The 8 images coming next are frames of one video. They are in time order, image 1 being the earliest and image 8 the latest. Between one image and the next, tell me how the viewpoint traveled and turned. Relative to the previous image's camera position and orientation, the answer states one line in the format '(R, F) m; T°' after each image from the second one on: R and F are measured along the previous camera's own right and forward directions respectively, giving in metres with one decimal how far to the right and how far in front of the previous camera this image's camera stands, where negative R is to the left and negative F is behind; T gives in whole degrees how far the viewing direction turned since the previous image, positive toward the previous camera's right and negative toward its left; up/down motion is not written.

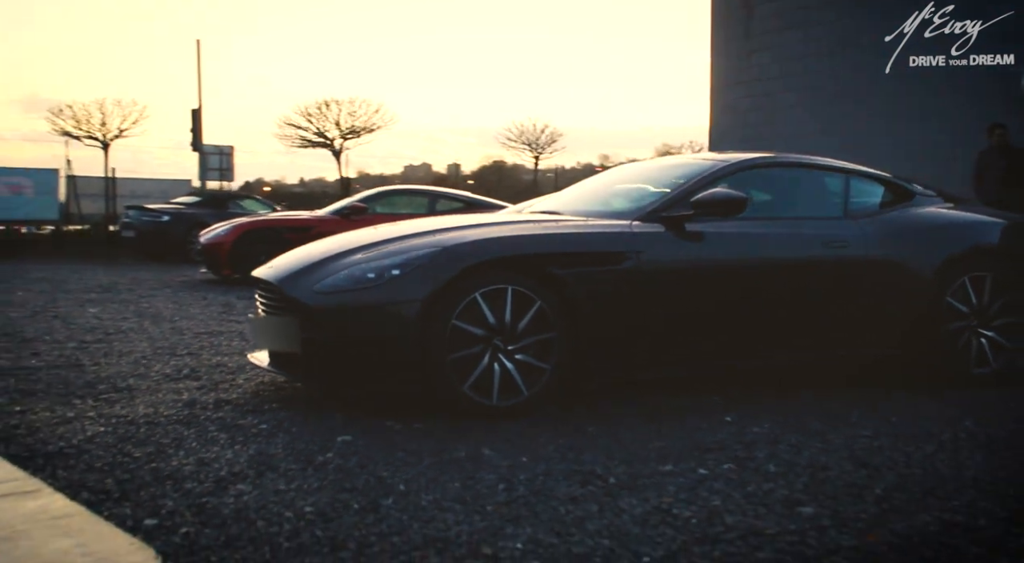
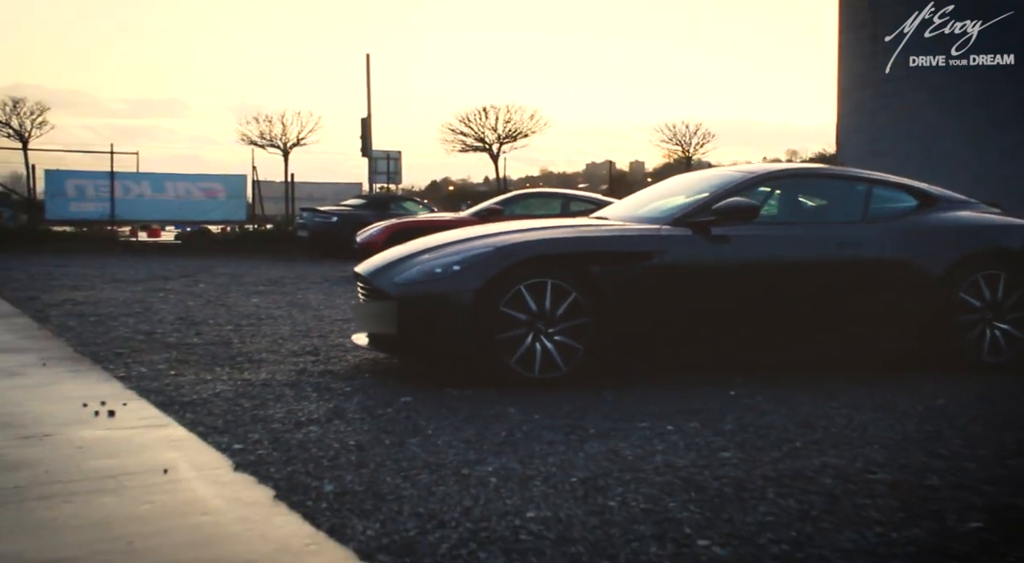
(+0.9, -0.8) m; -11°
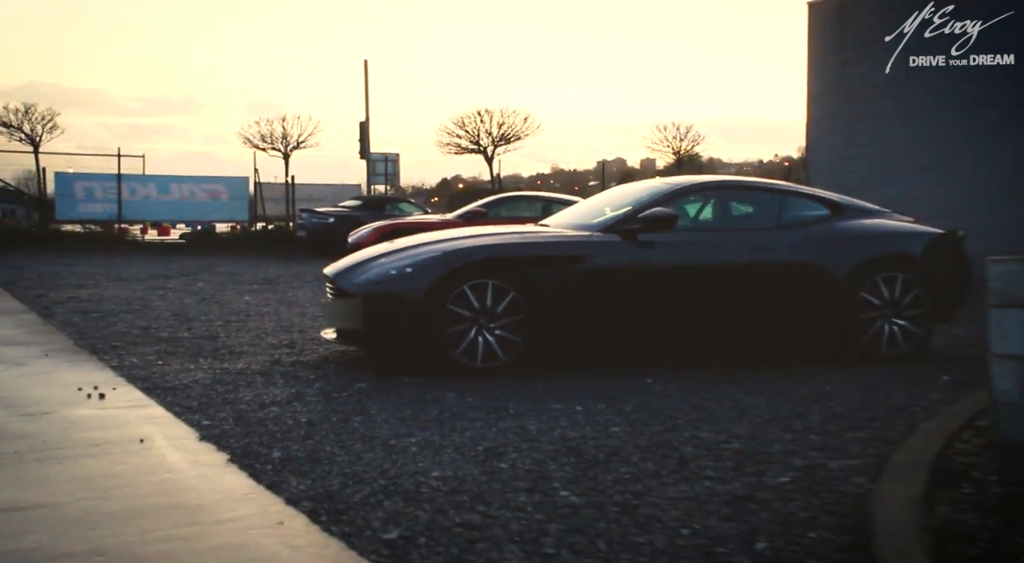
(+0.5, -0.7) m; -1°
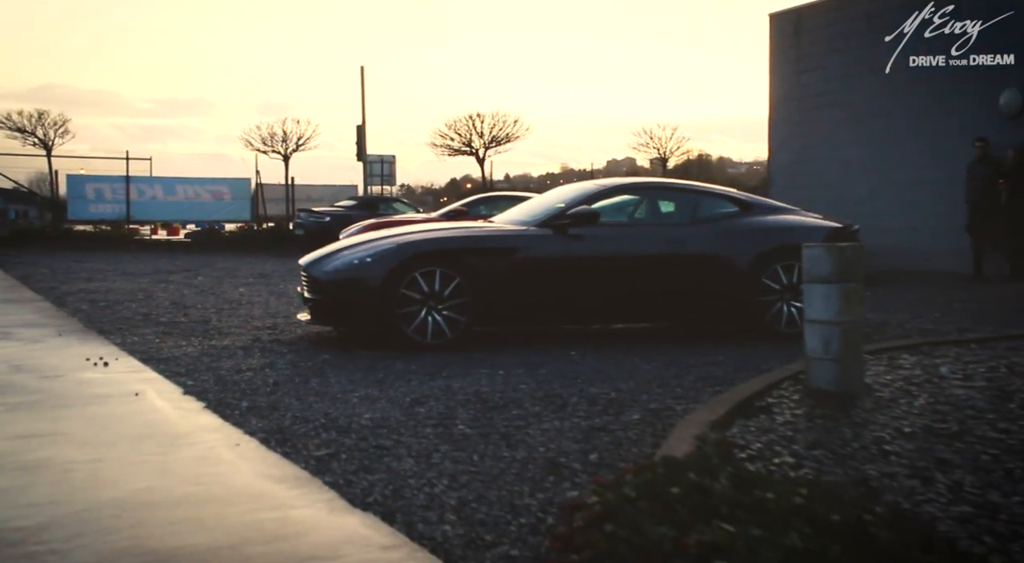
(+0.5, -1.0) m; -1°
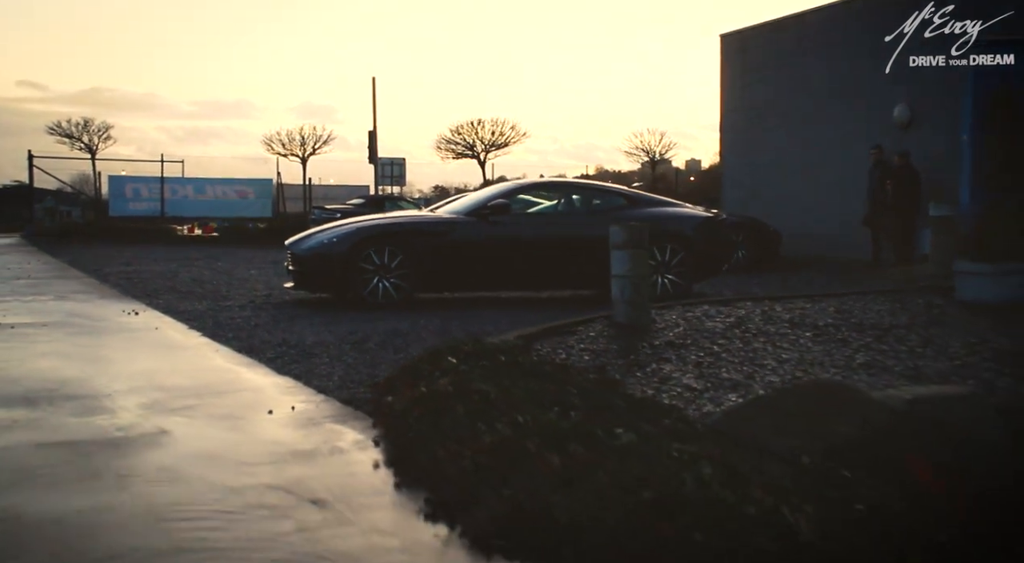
(+1.1, -2.1) m; -2°
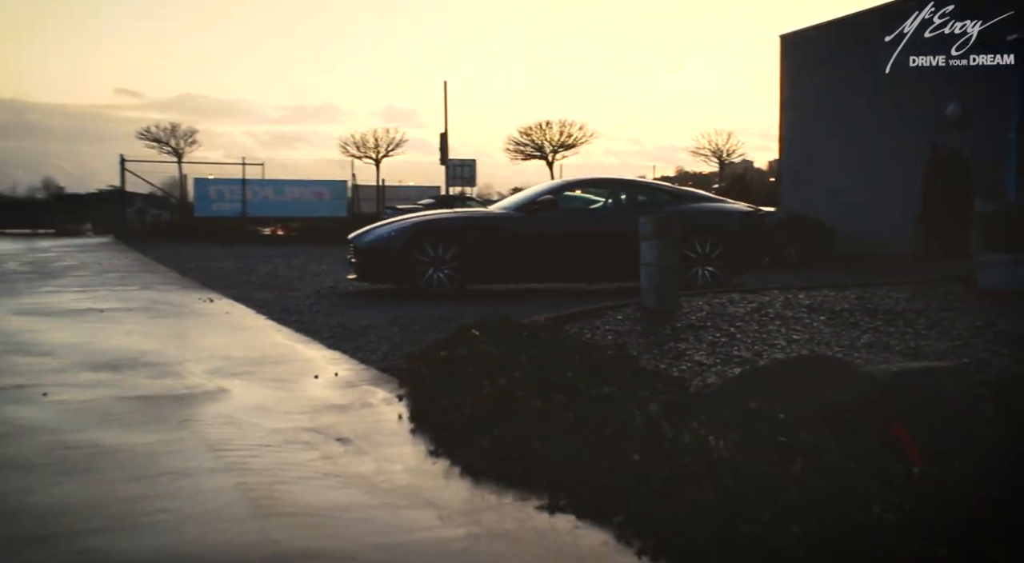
(+0.3, -0.5) m; -5°
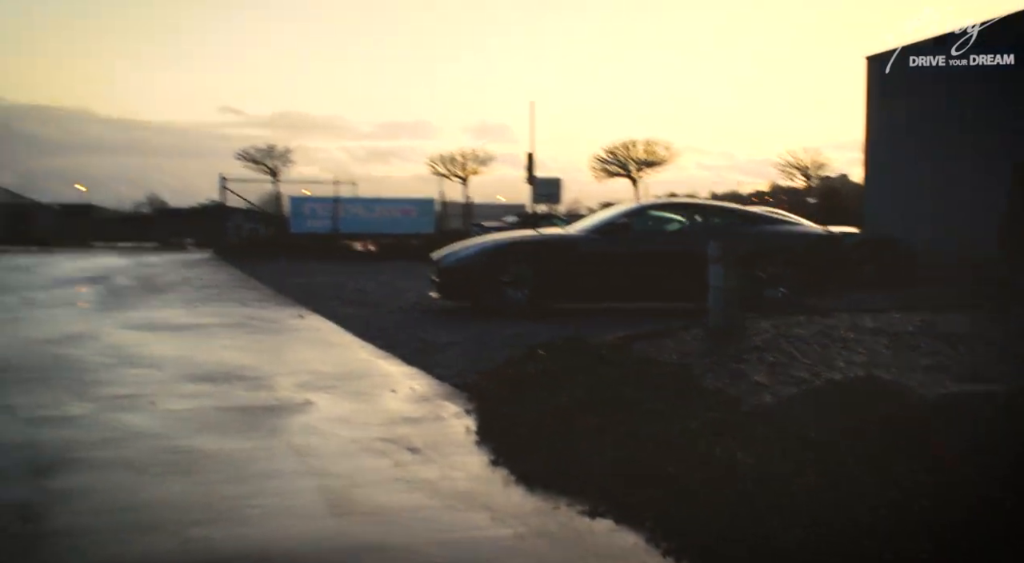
(+0.1, -0.3) m; -6°
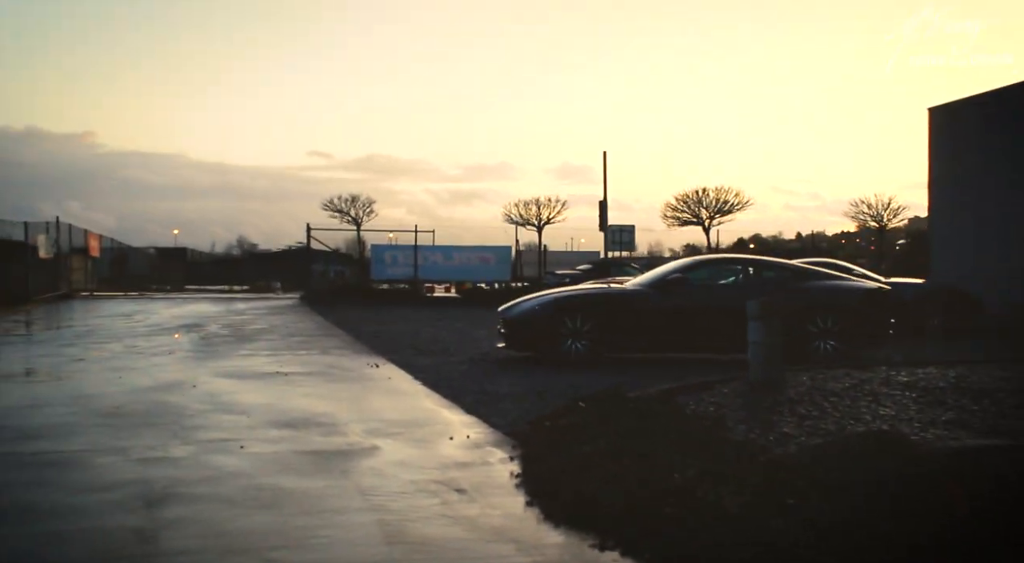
(+0.3, -0.6) m; -5°
